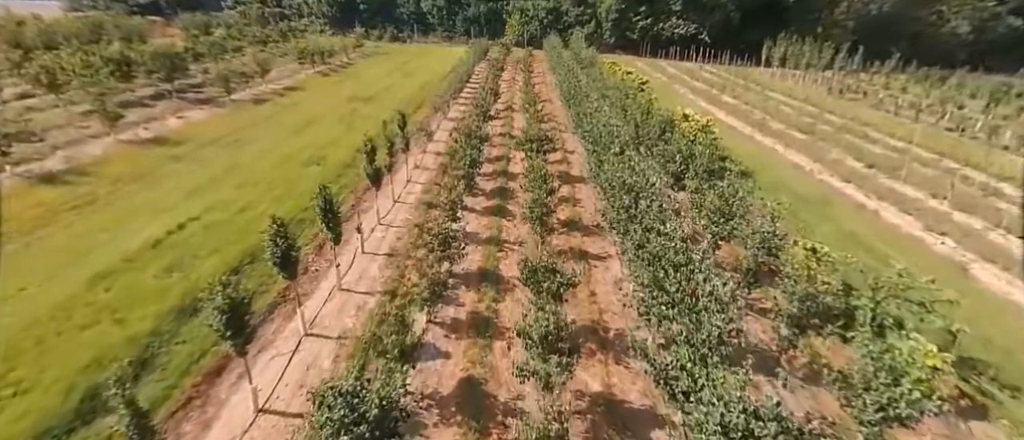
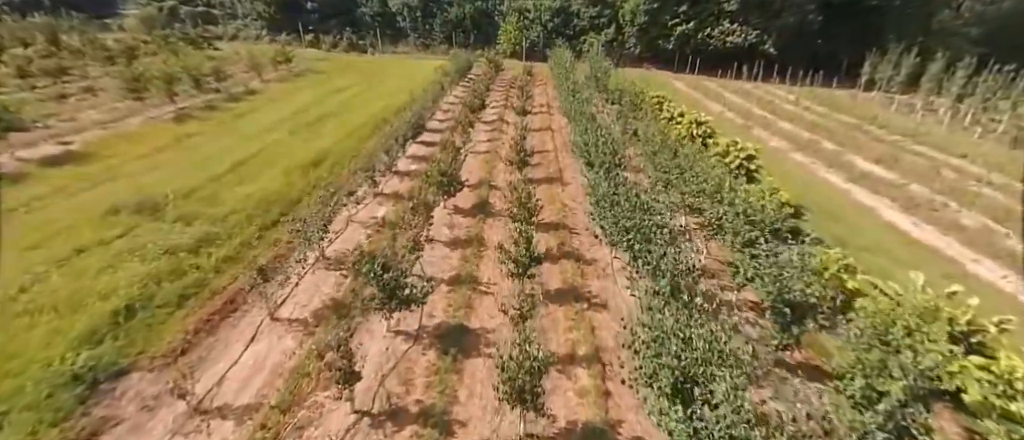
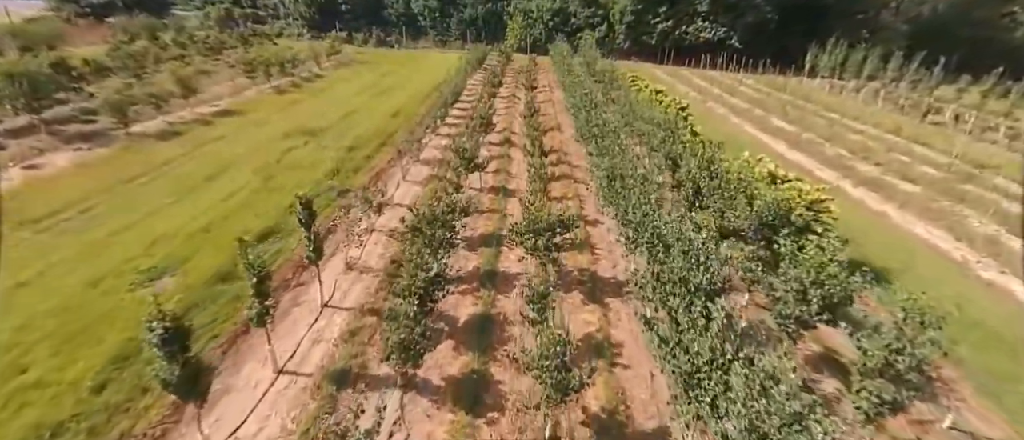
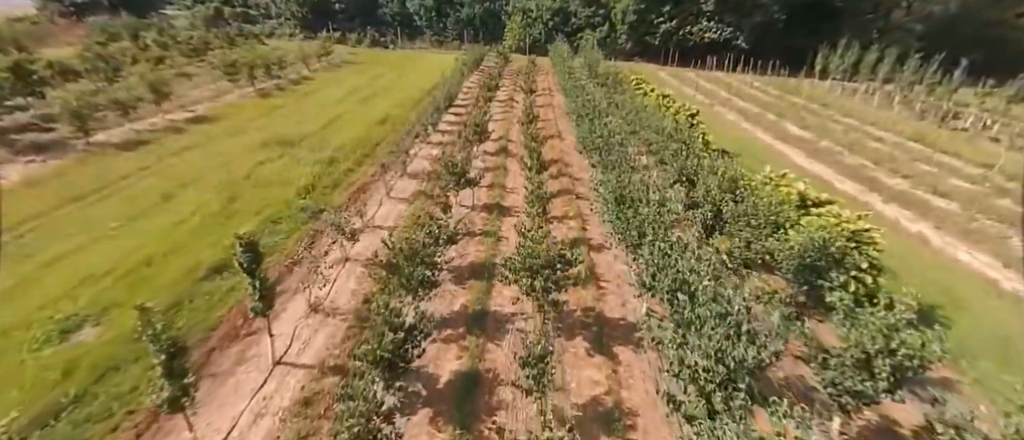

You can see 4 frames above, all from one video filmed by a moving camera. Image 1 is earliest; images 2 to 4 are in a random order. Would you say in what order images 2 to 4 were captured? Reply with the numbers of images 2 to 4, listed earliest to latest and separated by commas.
3, 4, 2
